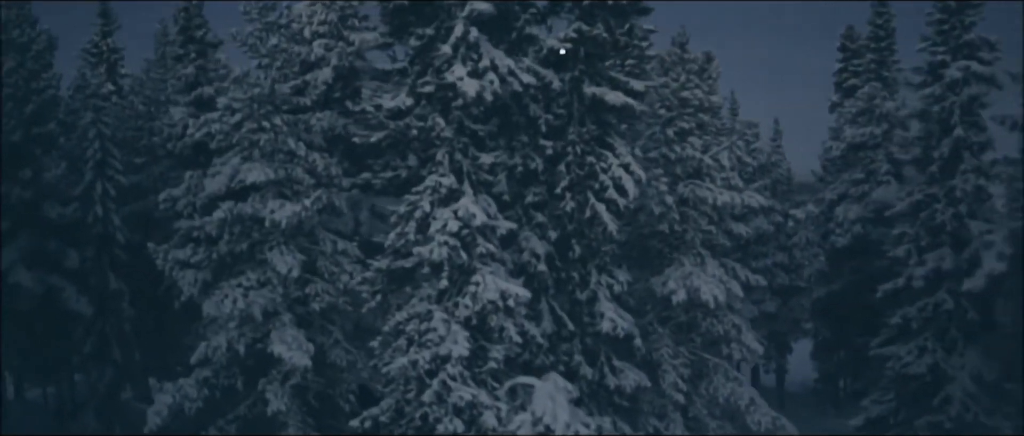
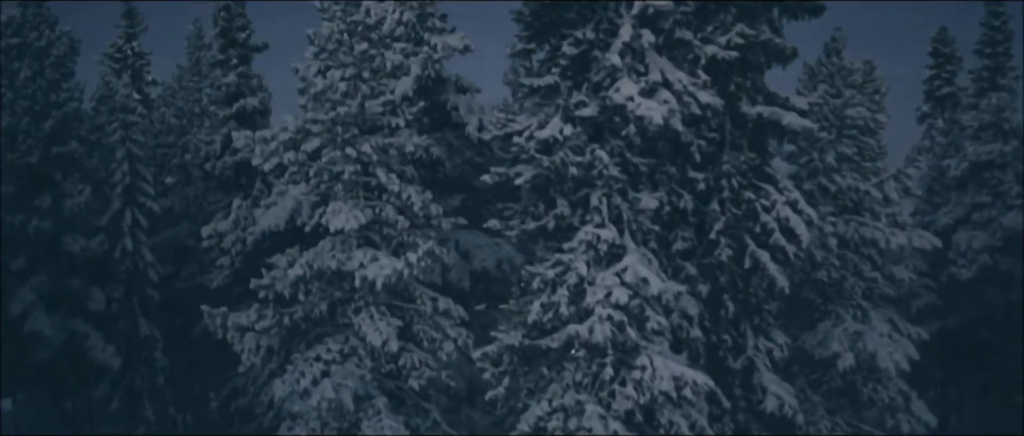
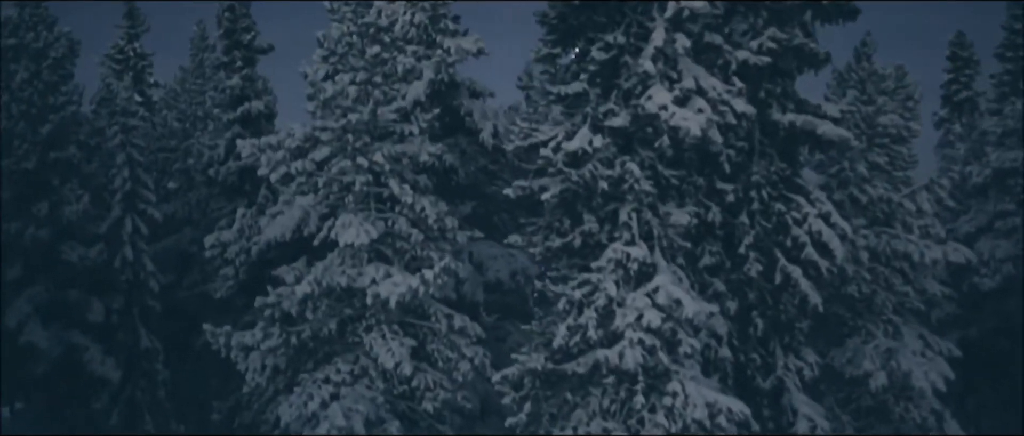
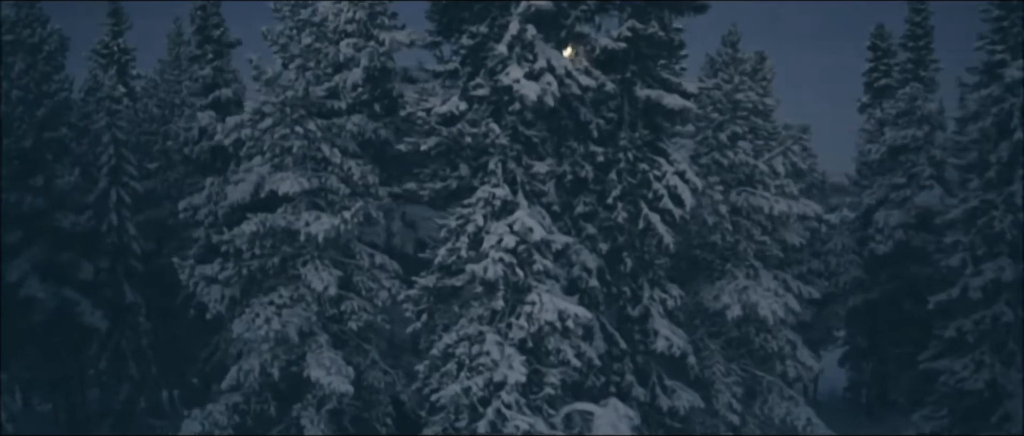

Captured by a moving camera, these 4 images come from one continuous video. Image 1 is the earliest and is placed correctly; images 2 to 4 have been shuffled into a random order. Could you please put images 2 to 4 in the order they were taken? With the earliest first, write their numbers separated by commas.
4, 2, 3
